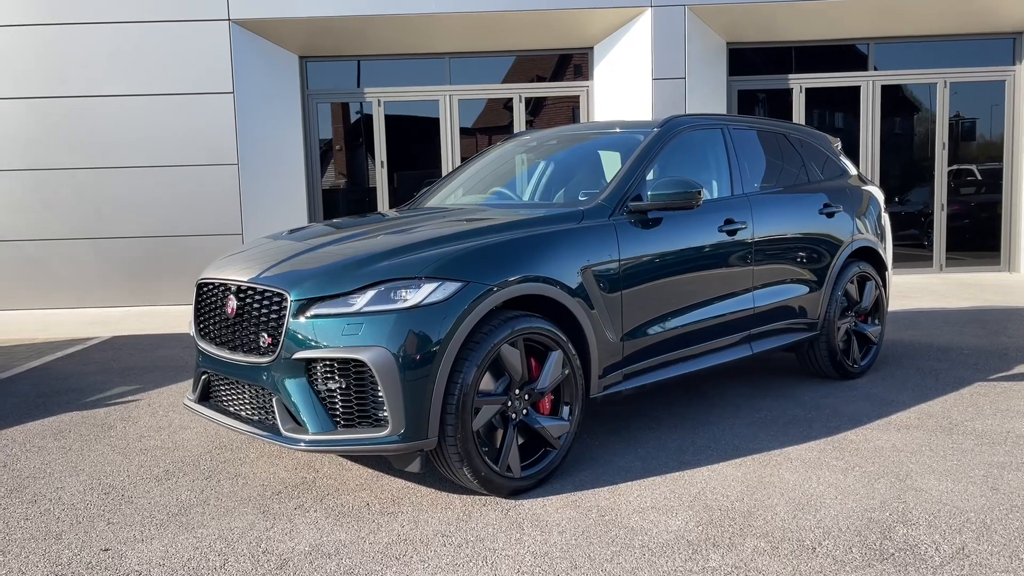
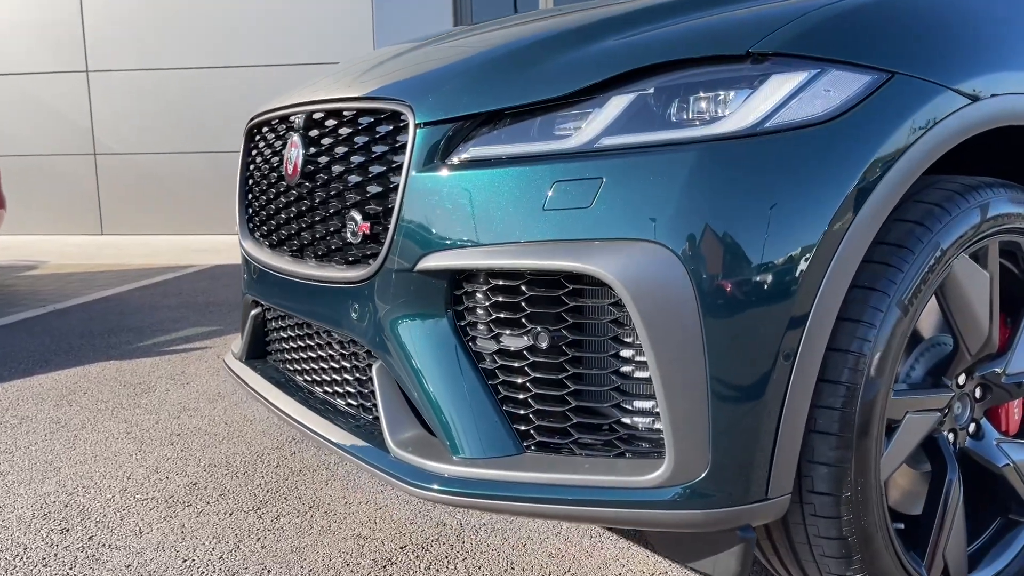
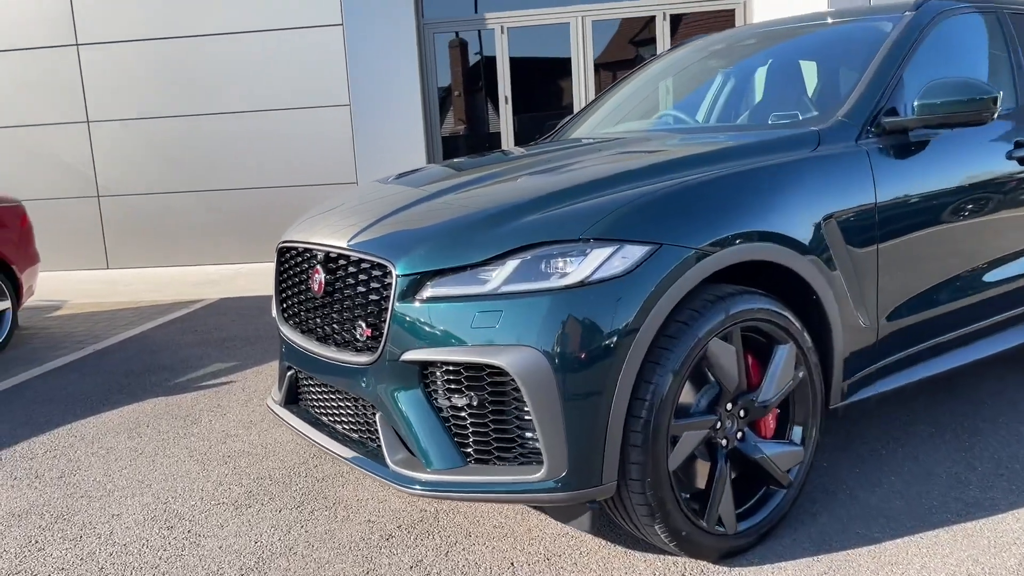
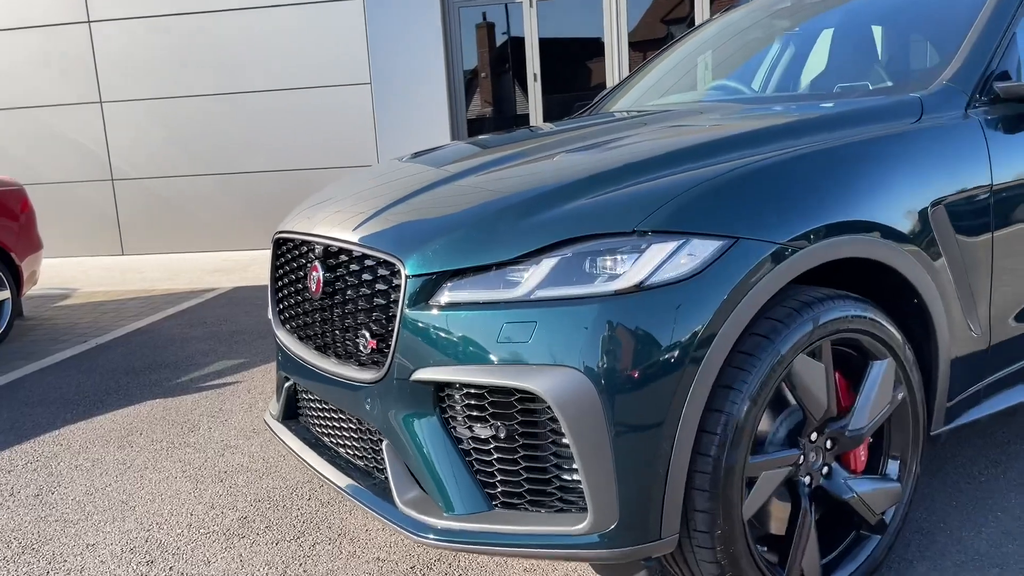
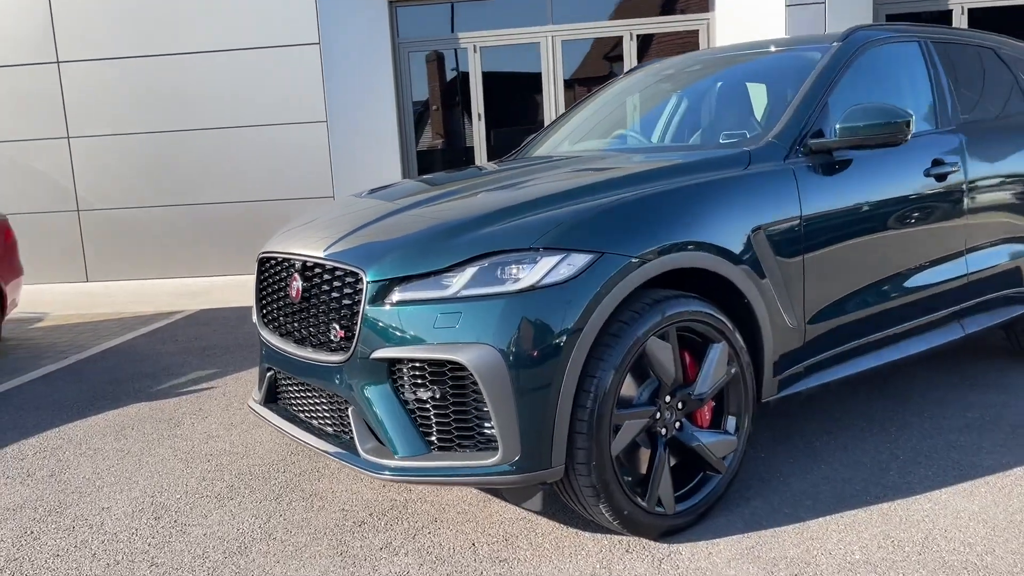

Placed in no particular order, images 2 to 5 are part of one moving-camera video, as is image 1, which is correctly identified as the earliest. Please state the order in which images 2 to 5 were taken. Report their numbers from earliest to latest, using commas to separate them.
5, 3, 4, 2
